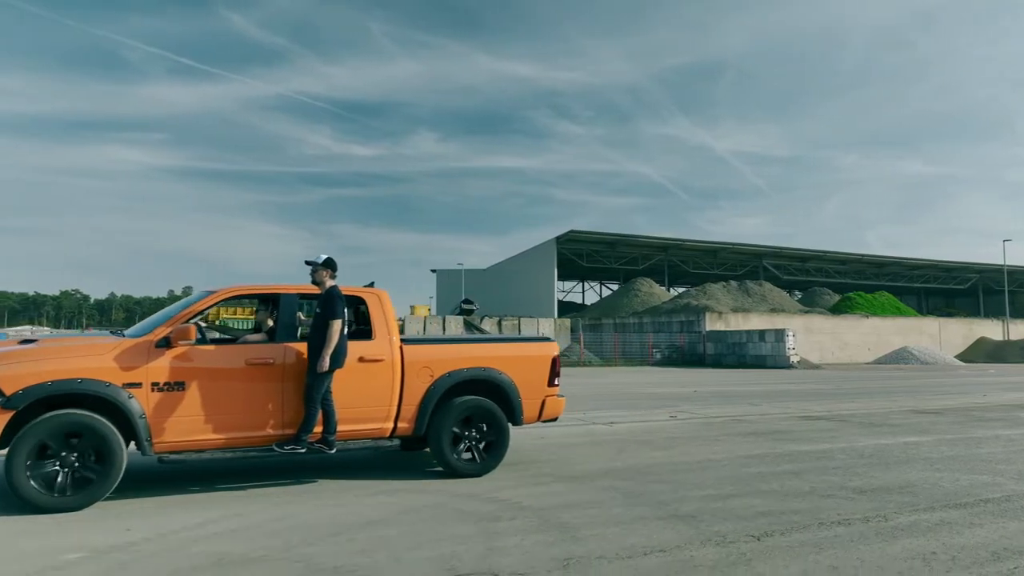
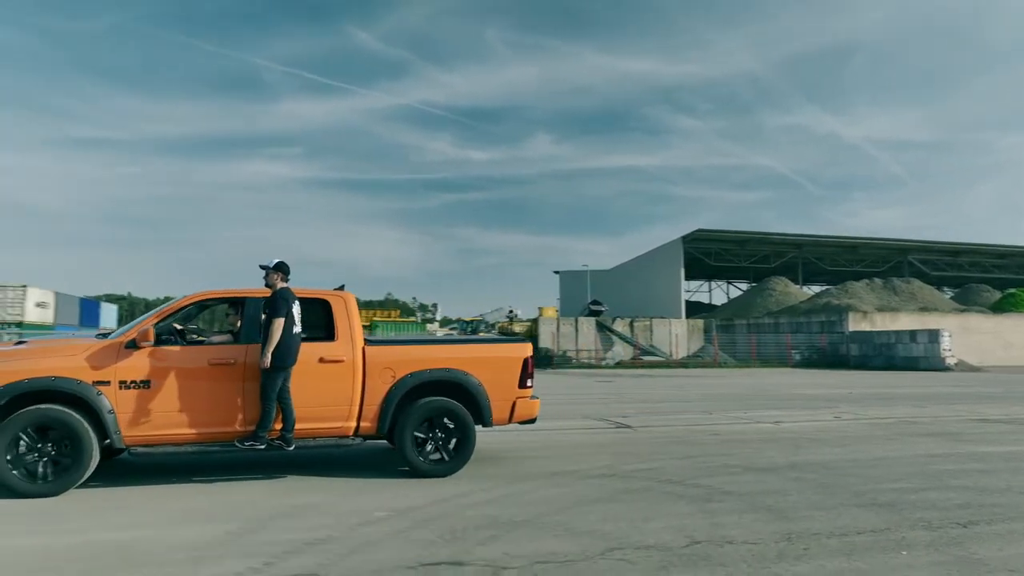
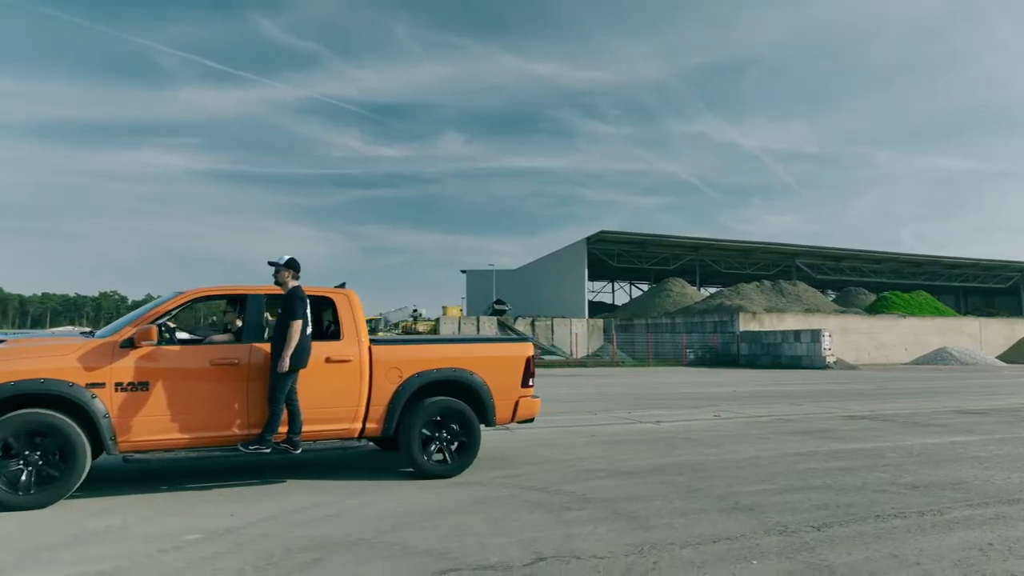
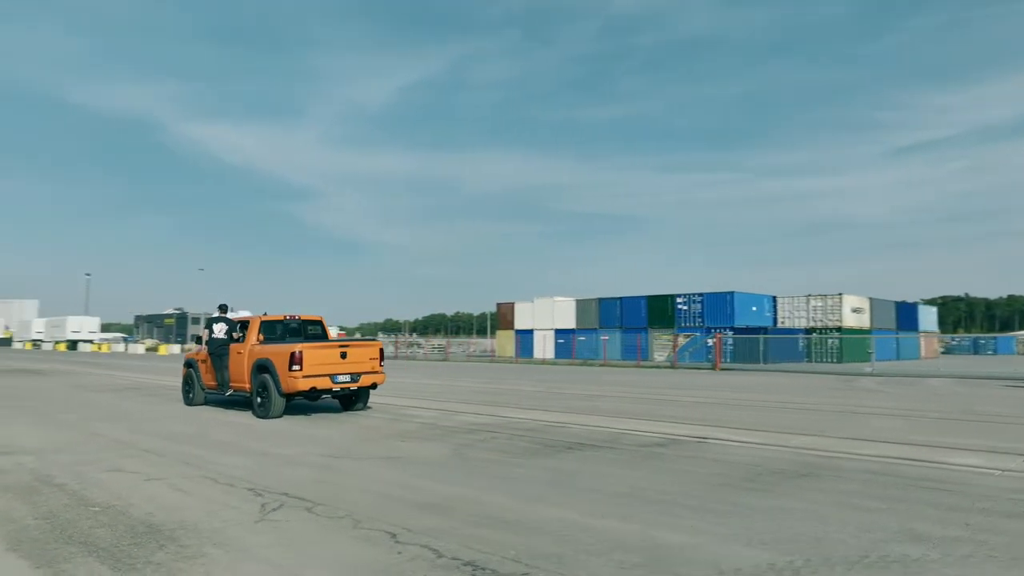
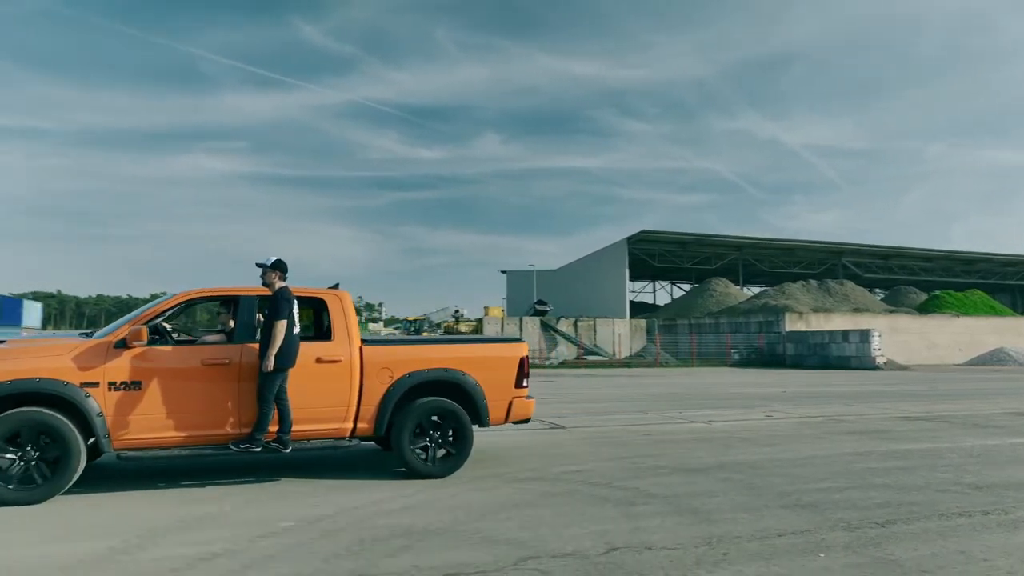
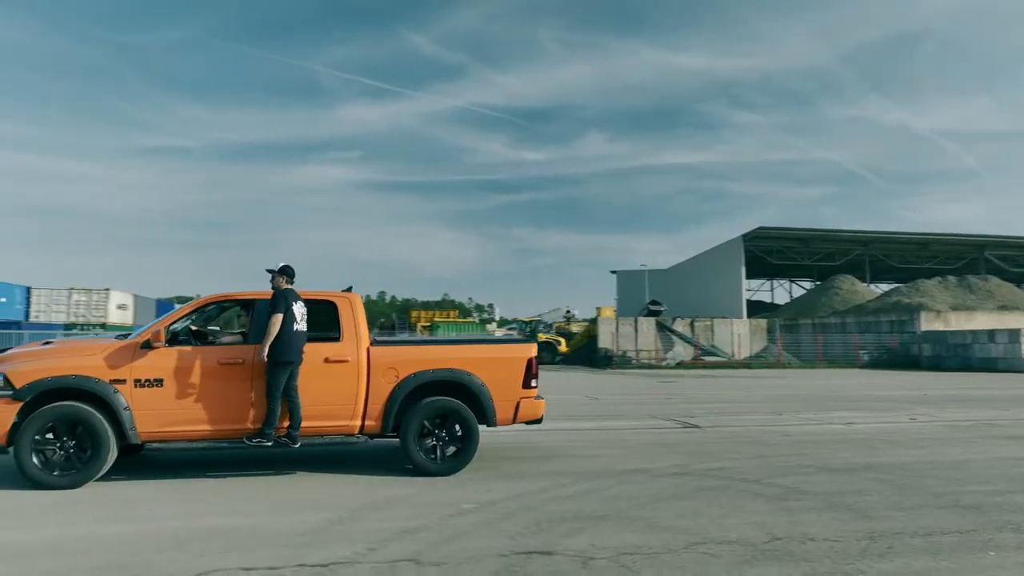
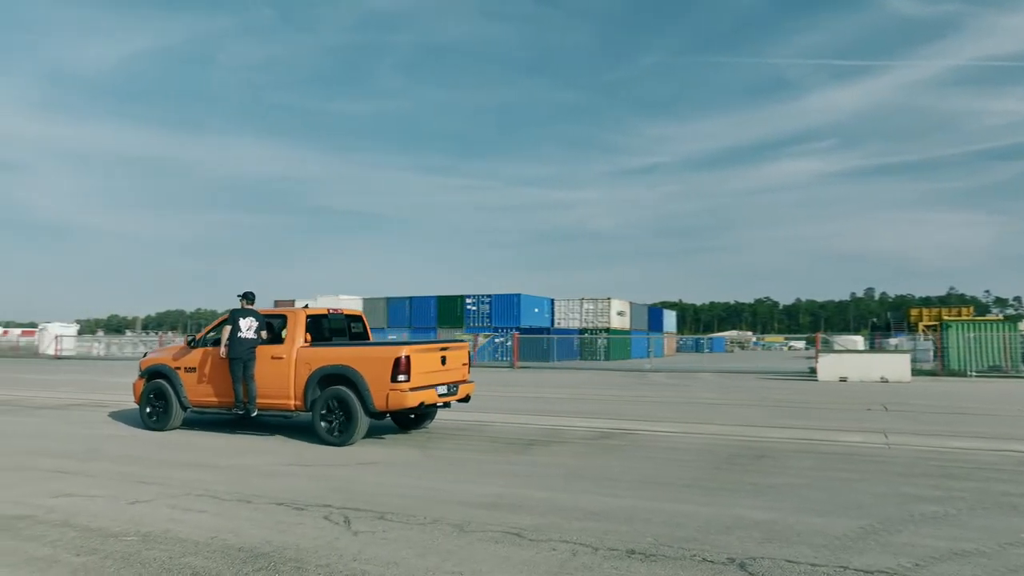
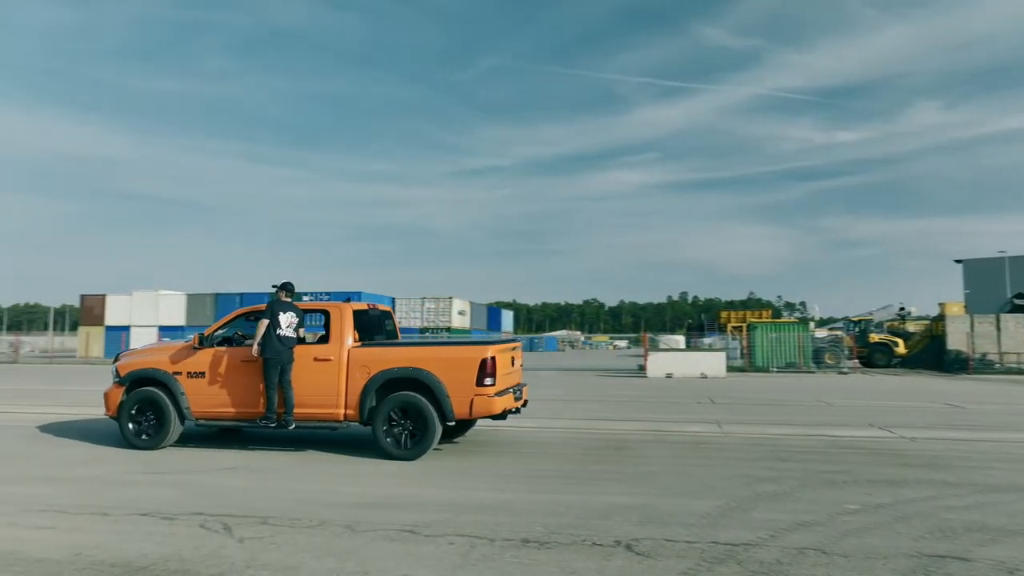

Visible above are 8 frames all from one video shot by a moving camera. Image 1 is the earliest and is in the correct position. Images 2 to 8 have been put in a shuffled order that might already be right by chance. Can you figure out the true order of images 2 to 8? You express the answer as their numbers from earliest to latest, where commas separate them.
3, 5, 2, 6, 8, 7, 4
